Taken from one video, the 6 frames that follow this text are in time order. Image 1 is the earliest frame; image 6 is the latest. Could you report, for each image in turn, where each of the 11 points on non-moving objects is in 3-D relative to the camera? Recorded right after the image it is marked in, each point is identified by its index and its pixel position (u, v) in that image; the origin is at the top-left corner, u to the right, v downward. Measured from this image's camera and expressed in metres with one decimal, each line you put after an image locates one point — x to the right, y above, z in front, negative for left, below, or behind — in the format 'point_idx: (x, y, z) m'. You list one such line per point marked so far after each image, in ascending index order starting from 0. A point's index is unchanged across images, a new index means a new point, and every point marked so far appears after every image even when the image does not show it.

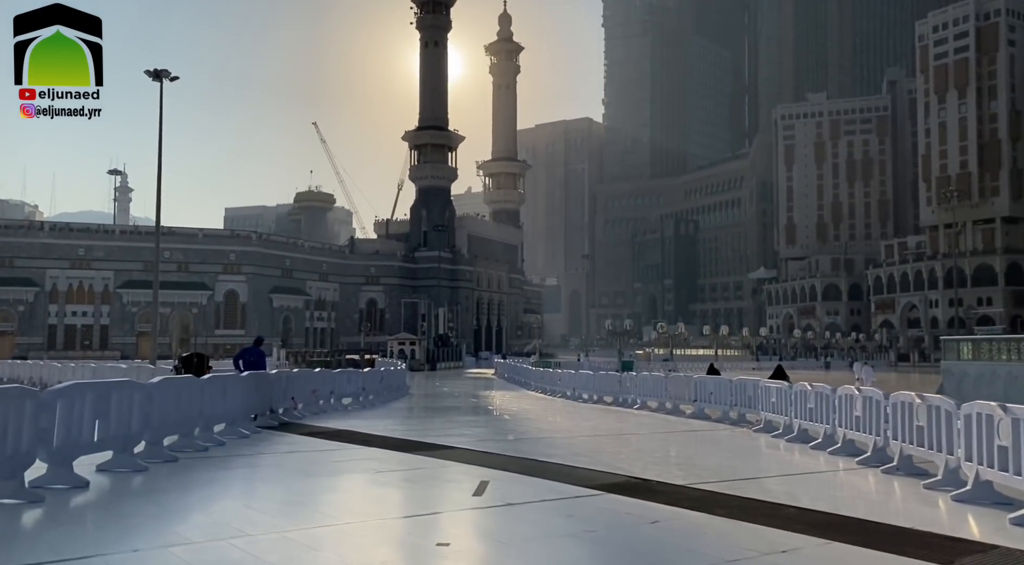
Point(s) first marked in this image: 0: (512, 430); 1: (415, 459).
0: (0.0, -2.9, +16.8) m
1: (-1.3, -2.4, +11.8) m
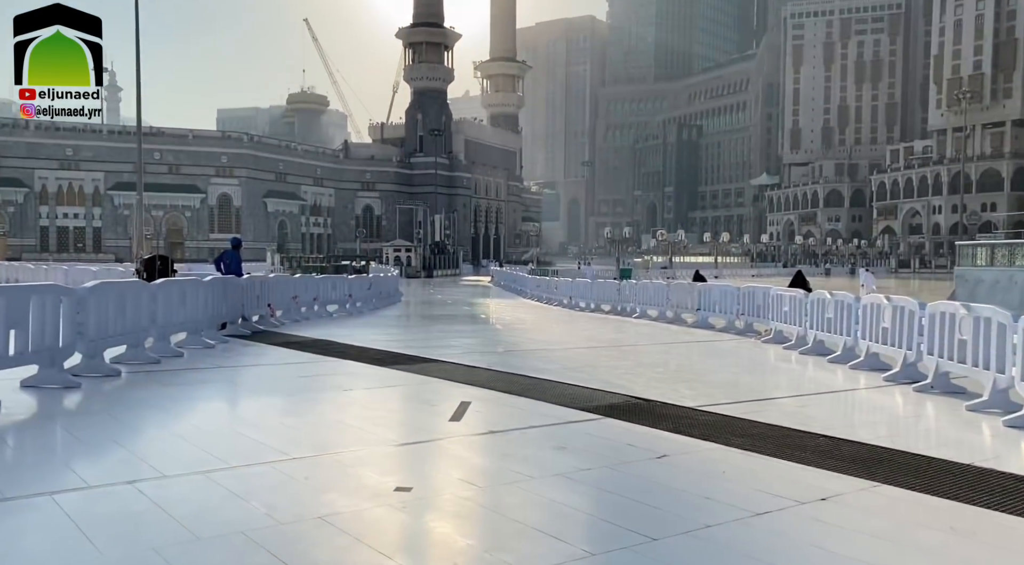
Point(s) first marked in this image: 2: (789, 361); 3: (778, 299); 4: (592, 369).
0: (-0.2, -1.1, +15.6) m
1: (-1.5, -1.1, +10.6) m
2: (+4.5, -1.3, +14.0) m
3: (+5.0, -0.3, +16.5) m
4: (+1.0, -1.2, +11.3) m
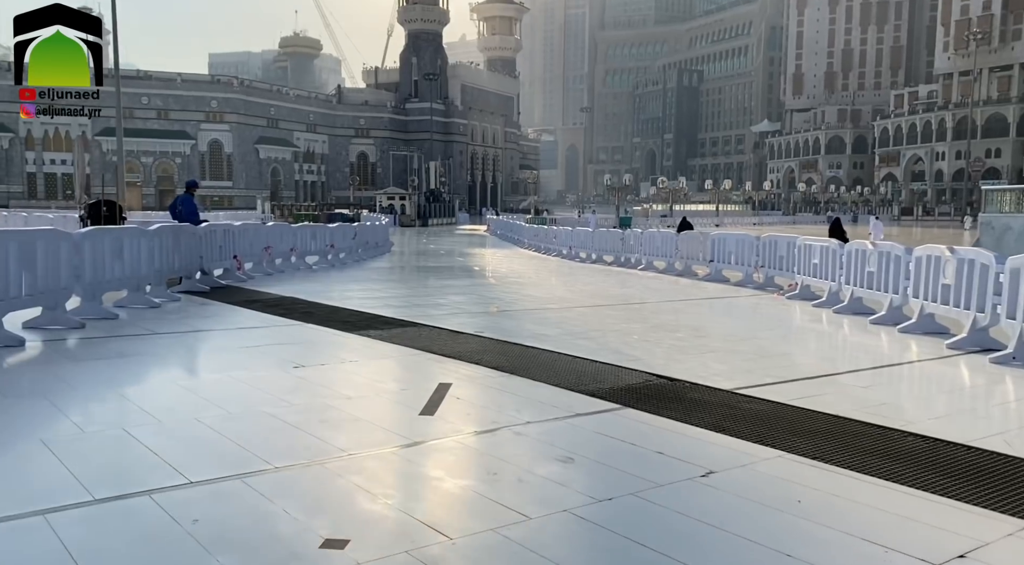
0: (-0.2, -0.3, +13.7) m
1: (-1.6, -0.6, +8.8) m
2: (+4.4, -0.6, +12.3) m
3: (+4.9, +0.6, +14.7) m
4: (+1.0, -0.6, +9.5) m
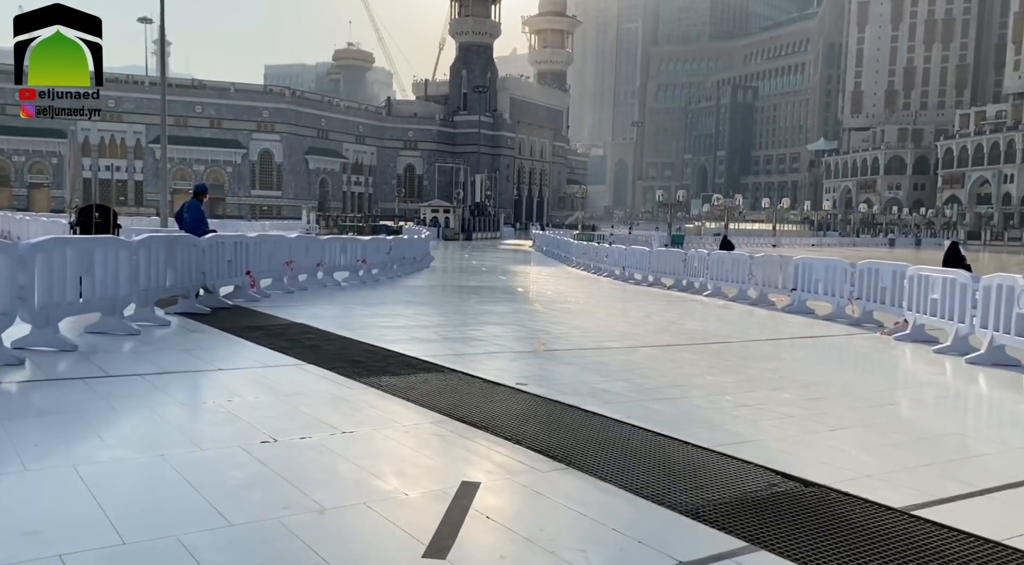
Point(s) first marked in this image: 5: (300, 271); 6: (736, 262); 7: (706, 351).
0: (+0.5, -0.6, +11.5) m
1: (-1.1, -0.9, +6.6) m
2: (+5.0, -1.0, +9.8) m
3: (+5.7, 0.0, +12.2) m
4: (+1.4, -0.9, +7.2) m
5: (-4.0, +0.2, +16.6) m
6: (+4.7, +0.4, +18.4) m
7: (+2.3, -0.8, +10.2) m
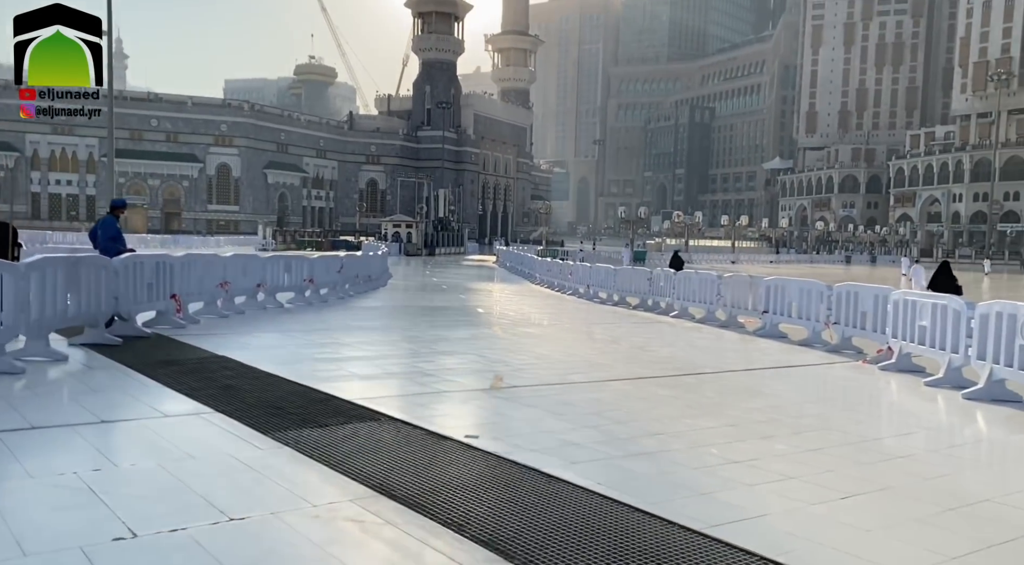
0: (-0.1, -1.0, +10.4) m
1: (-1.5, -1.1, +5.4) m
2: (+4.5, -1.3, +8.9) m
3: (+5.1, -0.3, +11.3) m
4: (+1.0, -1.2, +6.1) m
5: (-4.8, -0.2, +15.3) m
6: (+3.9, 0.0, +17.5) m
7: (+1.7, -1.1, +9.1) m
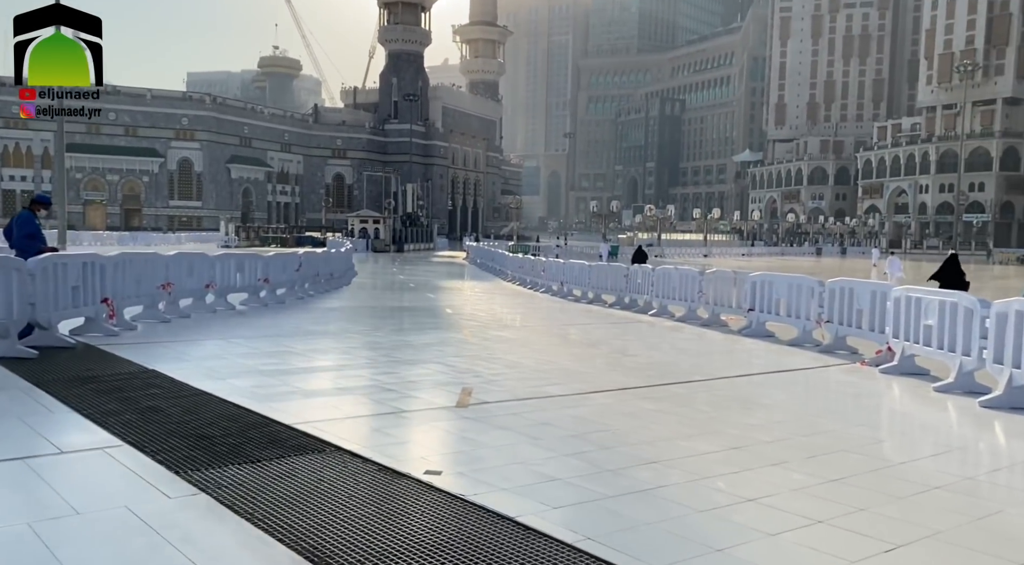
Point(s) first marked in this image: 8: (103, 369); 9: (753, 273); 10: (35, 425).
0: (-0.4, -1.0, +9.4) m
1: (-1.6, -1.2, +4.3) m
2: (+4.2, -1.3, +8.0) m
3: (+4.7, -0.2, +10.4) m
4: (+0.9, -1.2, +5.1) m
5: (-5.3, -0.2, +14.1) m
6: (+3.3, +0.1, +16.6) m
7: (+1.5, -1.1, +8.2) m
8: (-4.0, -0.9, +8.7) m
9: (+4.0, +0.1, +14.4) m
10: (-3.3, -1.0, +6.1) m
